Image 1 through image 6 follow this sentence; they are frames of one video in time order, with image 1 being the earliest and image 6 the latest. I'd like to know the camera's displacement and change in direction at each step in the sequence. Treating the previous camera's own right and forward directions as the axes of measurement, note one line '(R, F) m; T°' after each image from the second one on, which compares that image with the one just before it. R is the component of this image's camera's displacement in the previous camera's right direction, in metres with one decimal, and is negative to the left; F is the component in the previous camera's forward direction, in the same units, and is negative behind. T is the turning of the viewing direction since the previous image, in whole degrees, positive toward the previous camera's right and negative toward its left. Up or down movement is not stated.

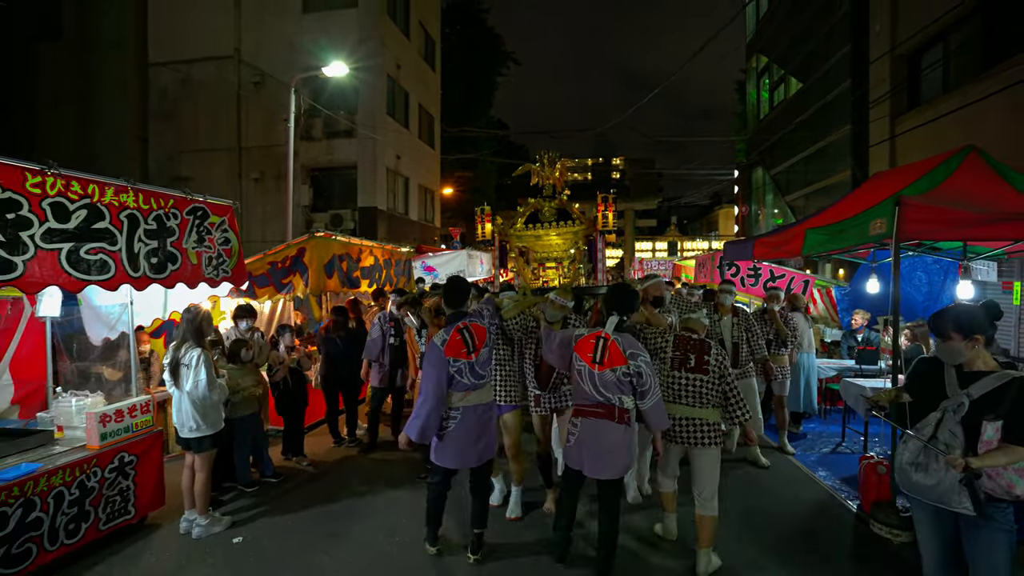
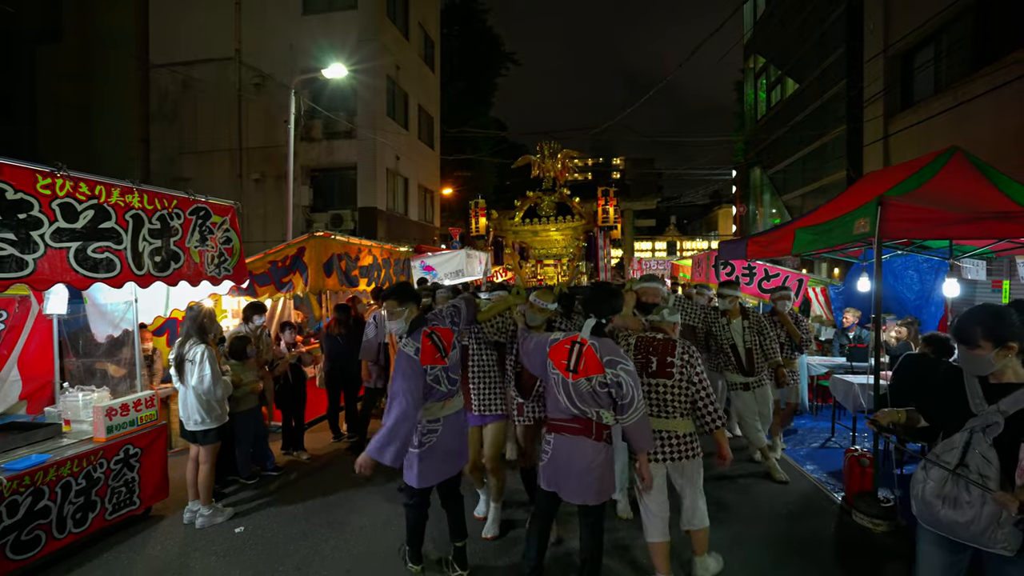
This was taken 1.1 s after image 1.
(+0.1, -0.1) m; 0°
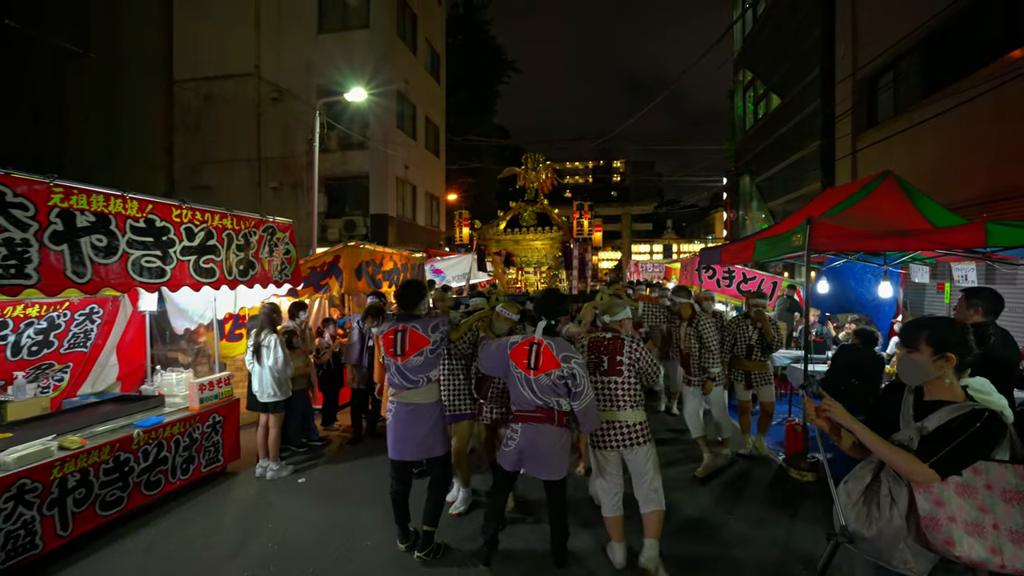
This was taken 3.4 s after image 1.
(0.0, -1.1) m; 0°
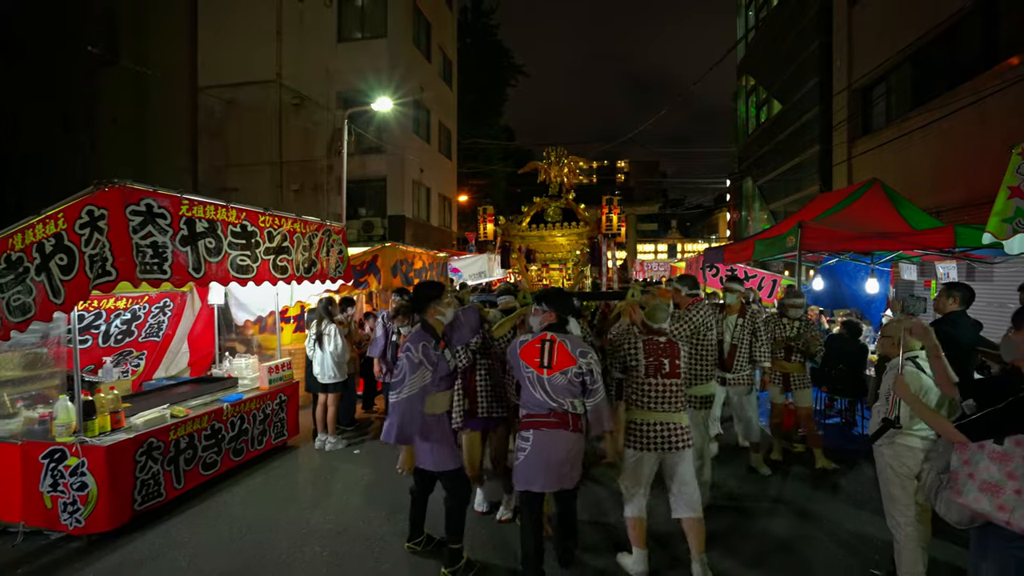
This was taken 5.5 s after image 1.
(-0.3, -0.8) m; 0°
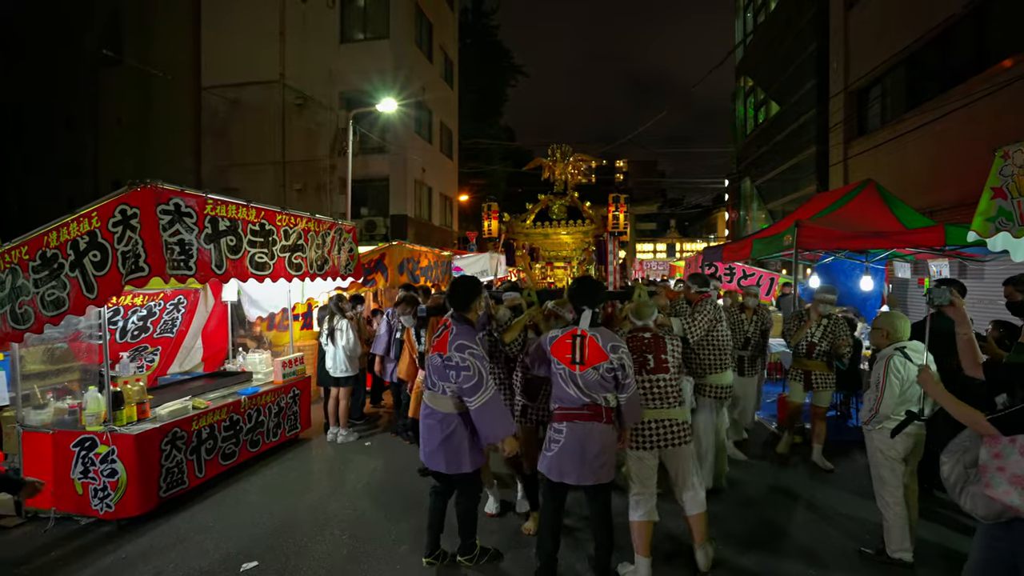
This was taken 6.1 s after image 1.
(-0.1, -0.2) m; 0°
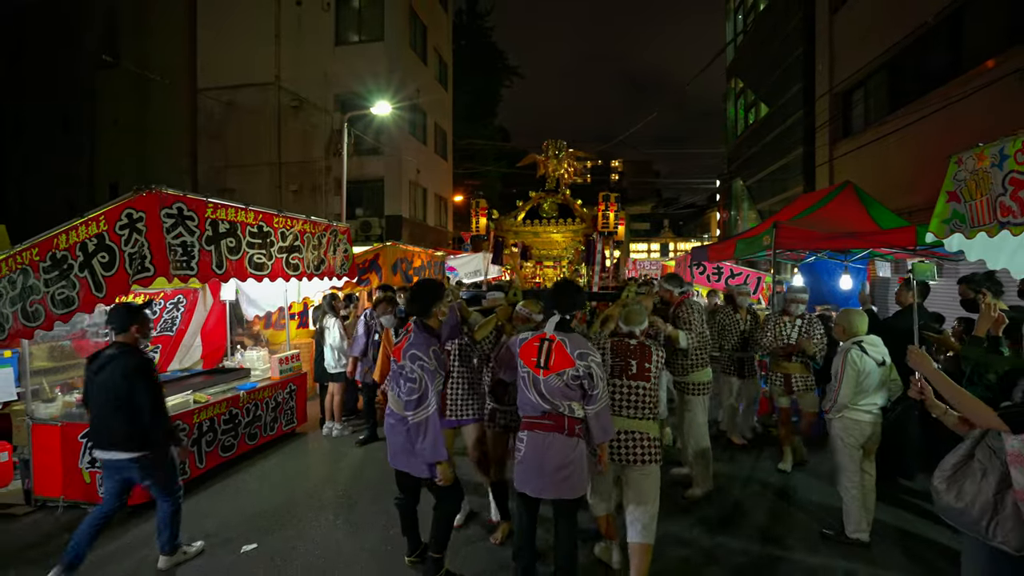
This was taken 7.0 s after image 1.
(+0.1, -0.2) m; 0°
